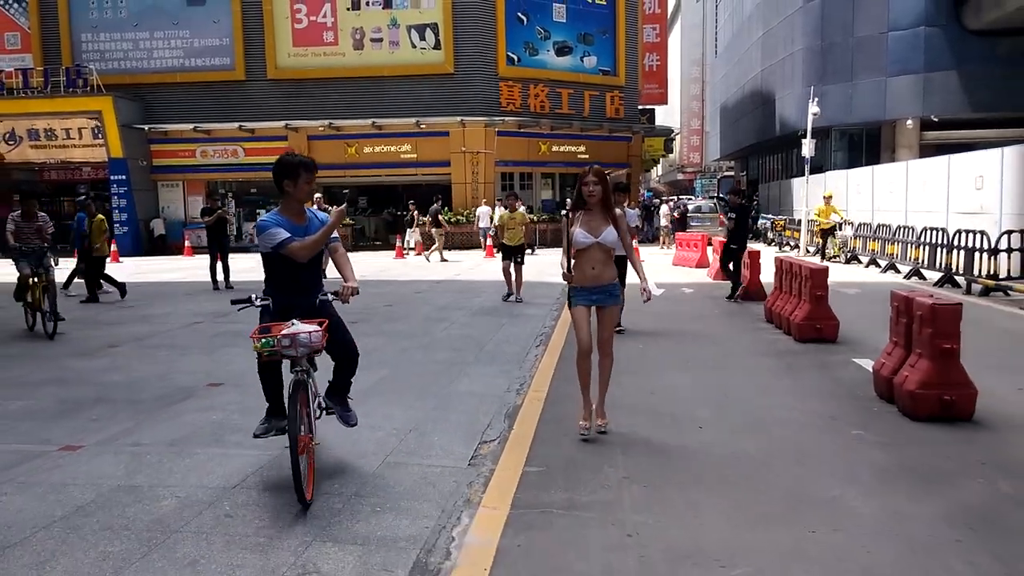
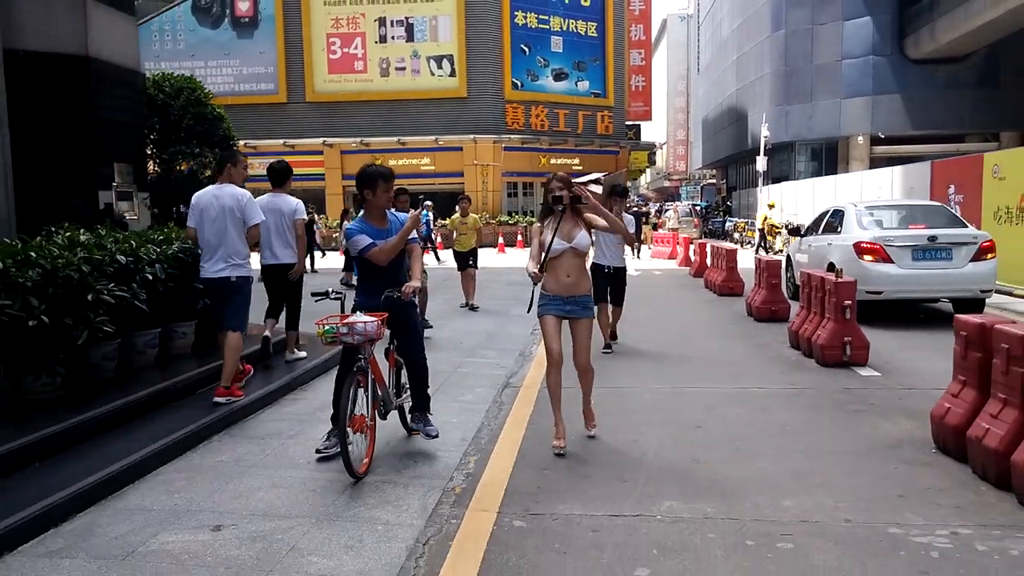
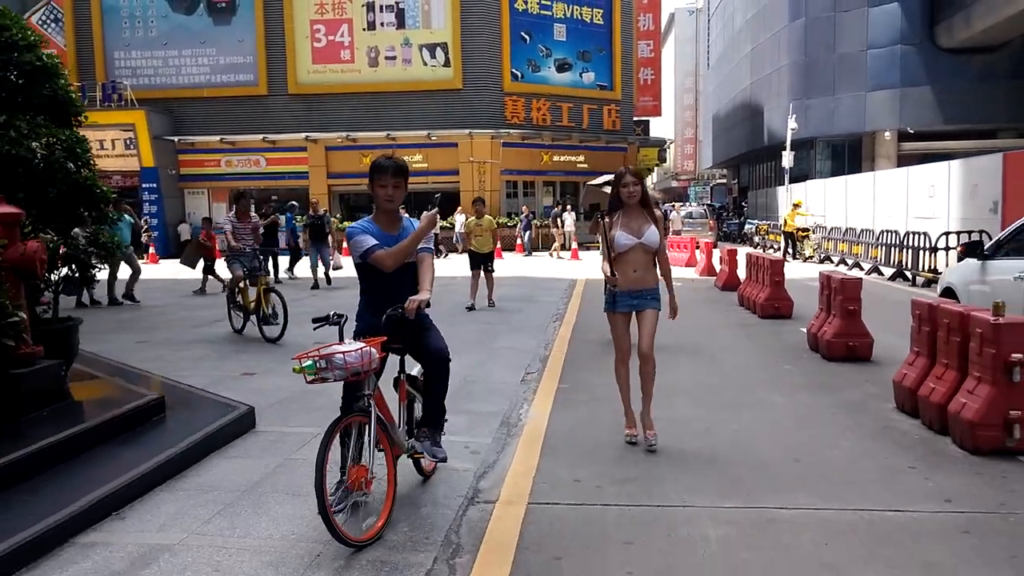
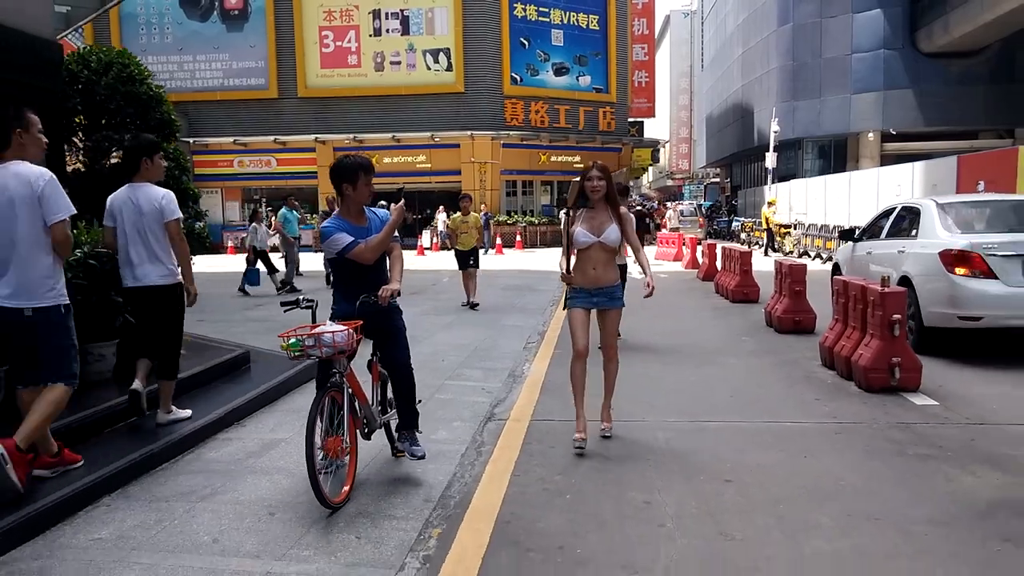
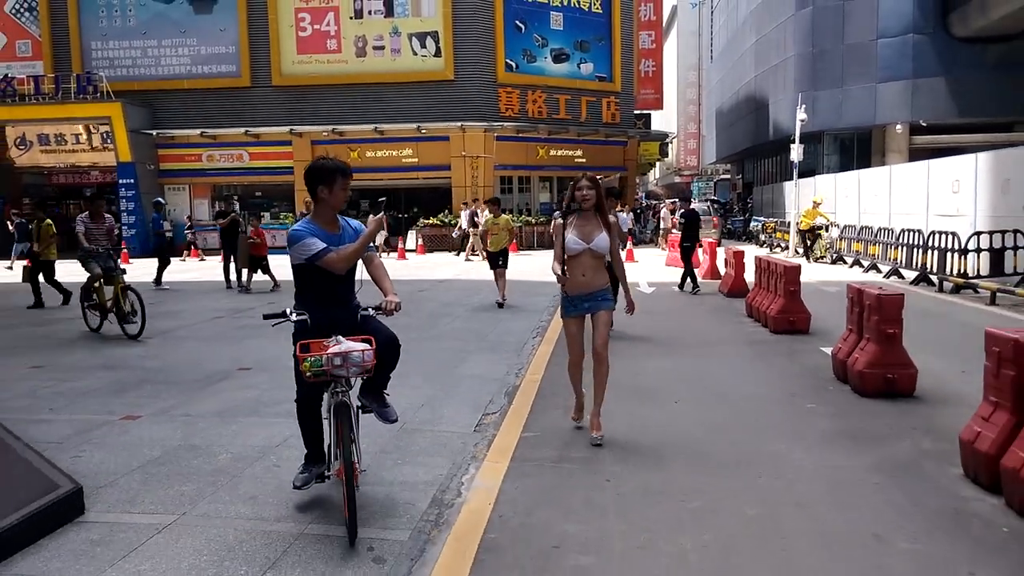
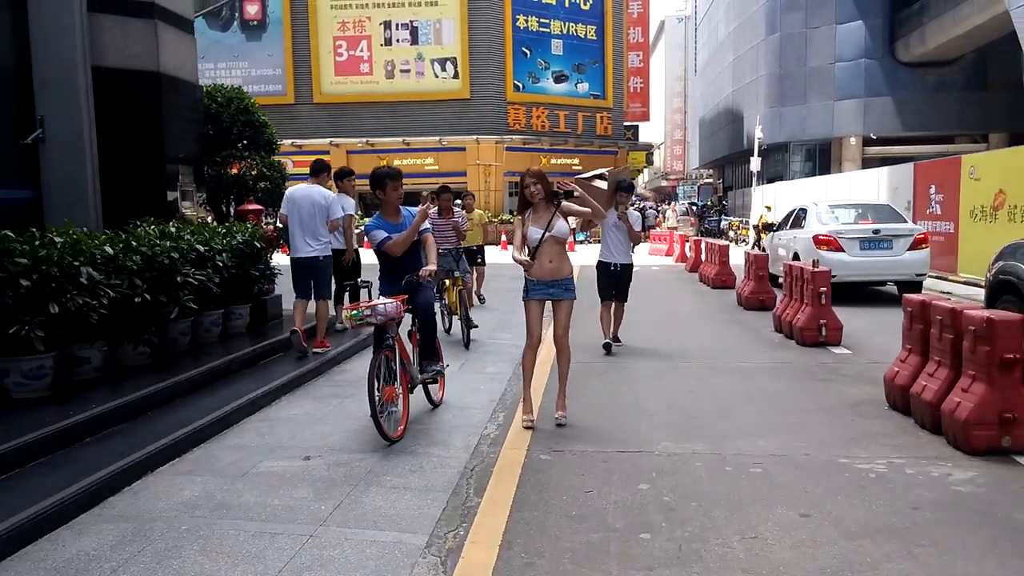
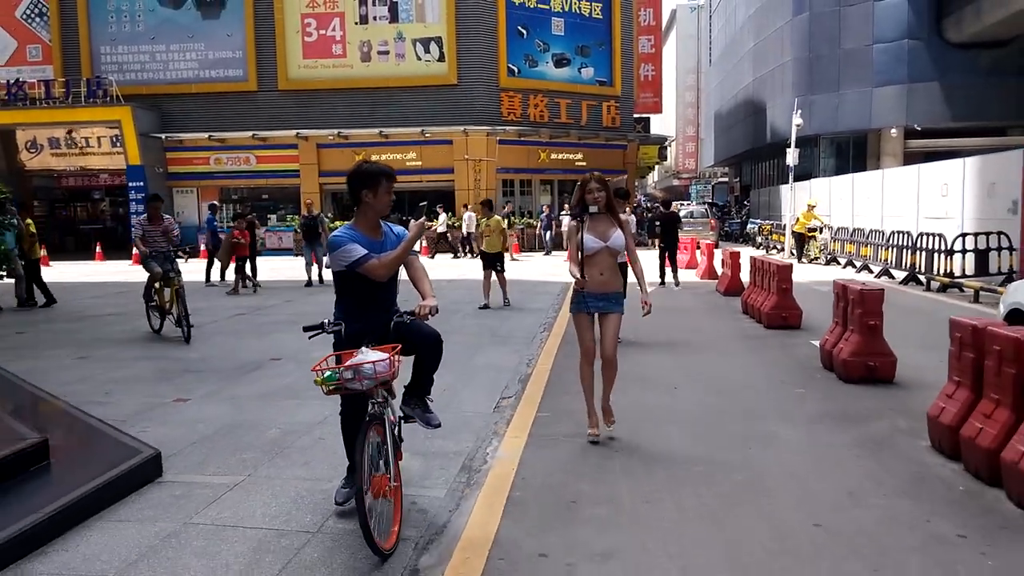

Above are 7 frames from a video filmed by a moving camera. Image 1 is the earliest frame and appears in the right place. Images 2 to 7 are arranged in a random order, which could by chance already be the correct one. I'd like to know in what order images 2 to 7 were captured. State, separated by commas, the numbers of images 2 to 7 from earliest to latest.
5, 7, 3, 4, 2, 6
